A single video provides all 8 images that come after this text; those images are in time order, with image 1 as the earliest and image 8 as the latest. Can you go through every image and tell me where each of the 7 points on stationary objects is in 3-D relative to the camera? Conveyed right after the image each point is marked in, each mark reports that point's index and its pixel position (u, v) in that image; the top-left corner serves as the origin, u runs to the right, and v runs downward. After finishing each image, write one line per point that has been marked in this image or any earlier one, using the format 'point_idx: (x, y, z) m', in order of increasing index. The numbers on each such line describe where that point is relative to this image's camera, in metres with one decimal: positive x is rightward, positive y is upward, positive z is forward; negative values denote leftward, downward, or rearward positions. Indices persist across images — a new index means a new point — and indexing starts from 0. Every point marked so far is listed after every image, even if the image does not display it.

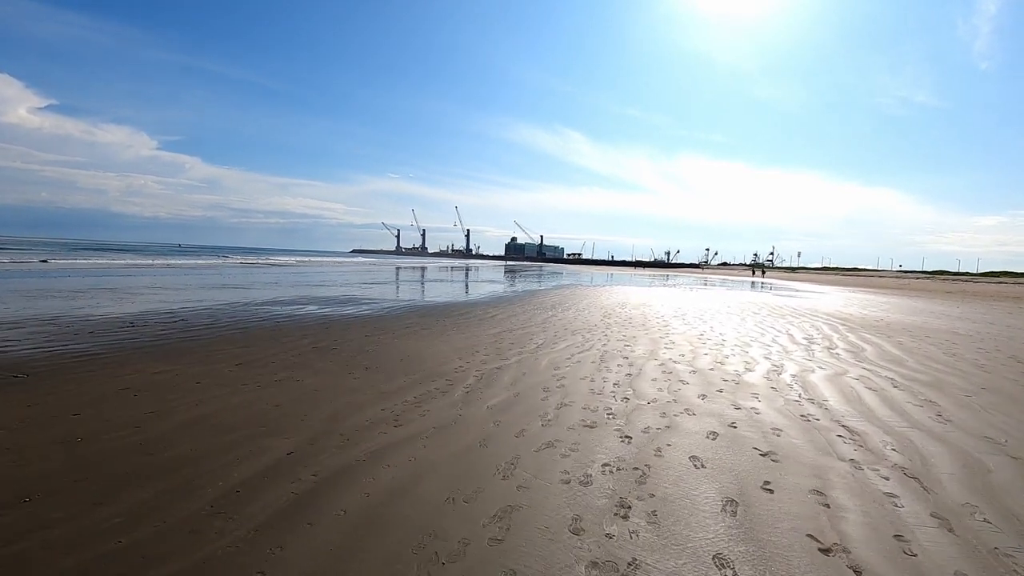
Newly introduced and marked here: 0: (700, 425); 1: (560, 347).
0: (+1.8, -1.3, +4.3) m
1: (+0.8, -1.0, +8.0) m
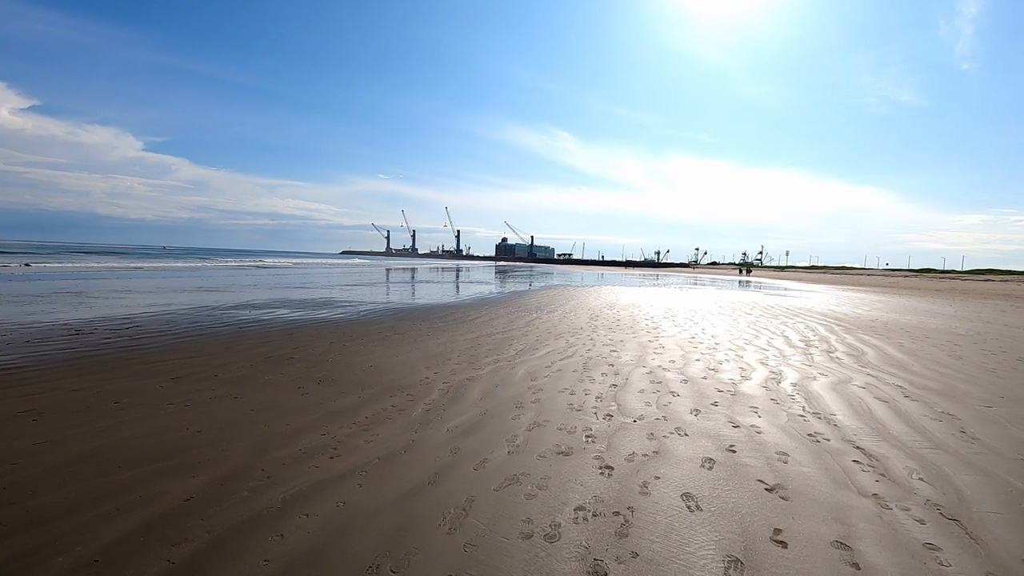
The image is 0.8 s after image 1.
0: (+1.5, -1.3, +3.7) m
1: (+0.4, -1.1, +7.4) m
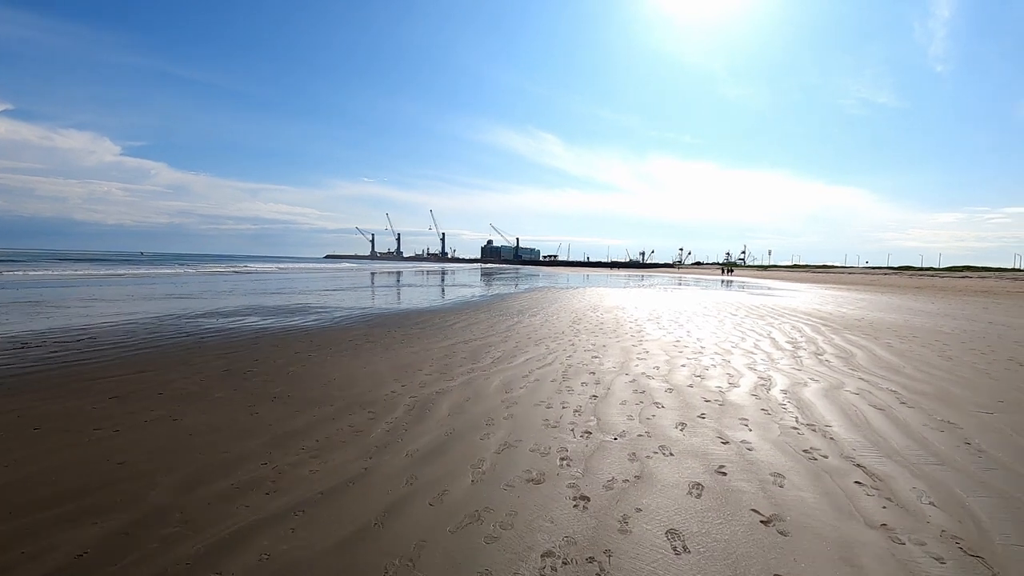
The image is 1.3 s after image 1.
0: (+1.2, -1.3, +3.3) m
1: (+0.1, -1.1, +7.0) m
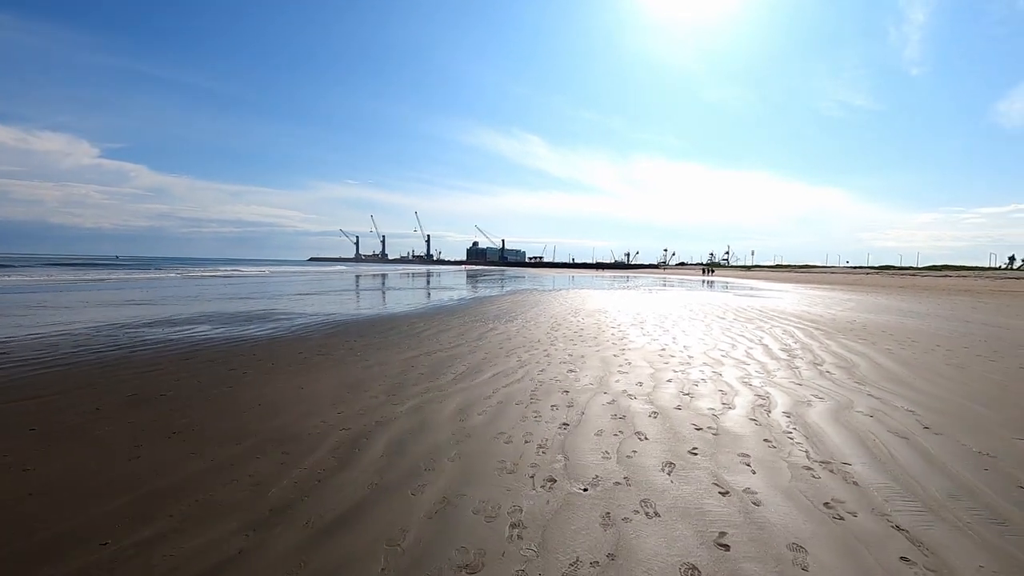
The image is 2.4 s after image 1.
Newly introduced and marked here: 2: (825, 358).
0: (+0.8, -1.4, +2.5) m
1: (-0.4, -1.2, +6.1) m
2: (+5.4, -1.2, +7.7) m
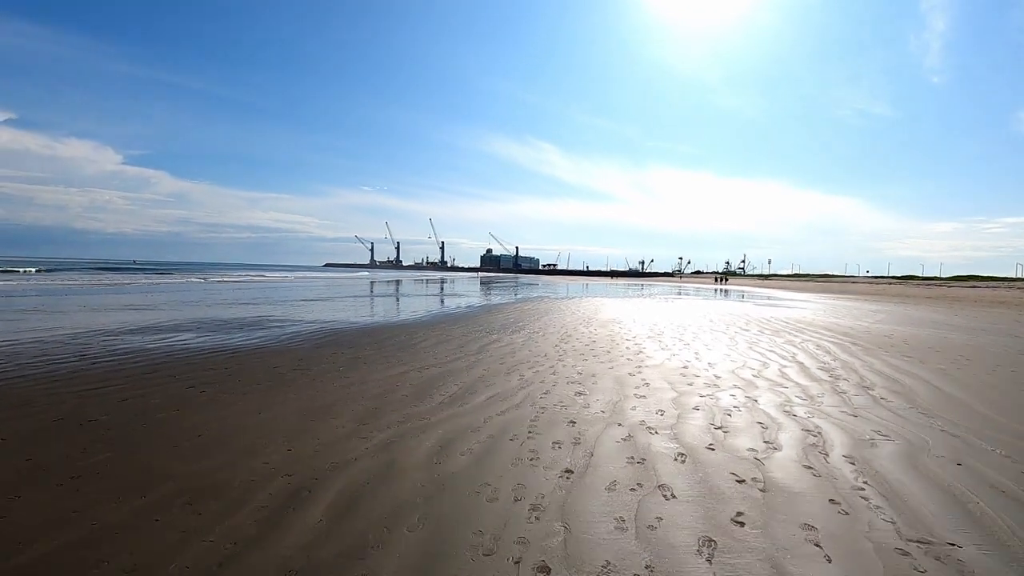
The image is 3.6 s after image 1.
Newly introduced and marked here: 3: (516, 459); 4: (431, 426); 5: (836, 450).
0: (+0.7, -1.5, +1.5) m
1: (-0.4, -1.3, +5.2) m
2: (+5.4, -1.4, +6.7) m
3: (0.0, -1.4, +3.6) m
4: (-0.8, -1.3, +4.4) m
5: (+2.8, -1.4, +3.9) m
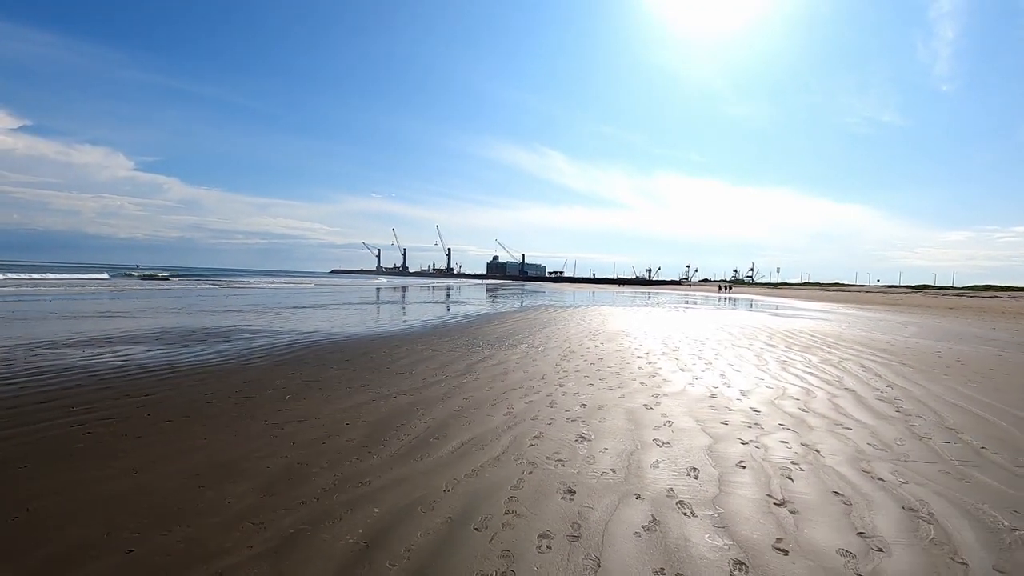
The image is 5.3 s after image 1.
0: (+0.5, -1.5, +0.2) m
1: (-0.6, -1.4, +3.9) m
2: (+5.2, -1.5, +5.3) m
3: (-0.2, -1.4, +2.3) m
4: (-1.0, -1.4, +3.1) m
5: (+2.6, -1.5, +2.5) m
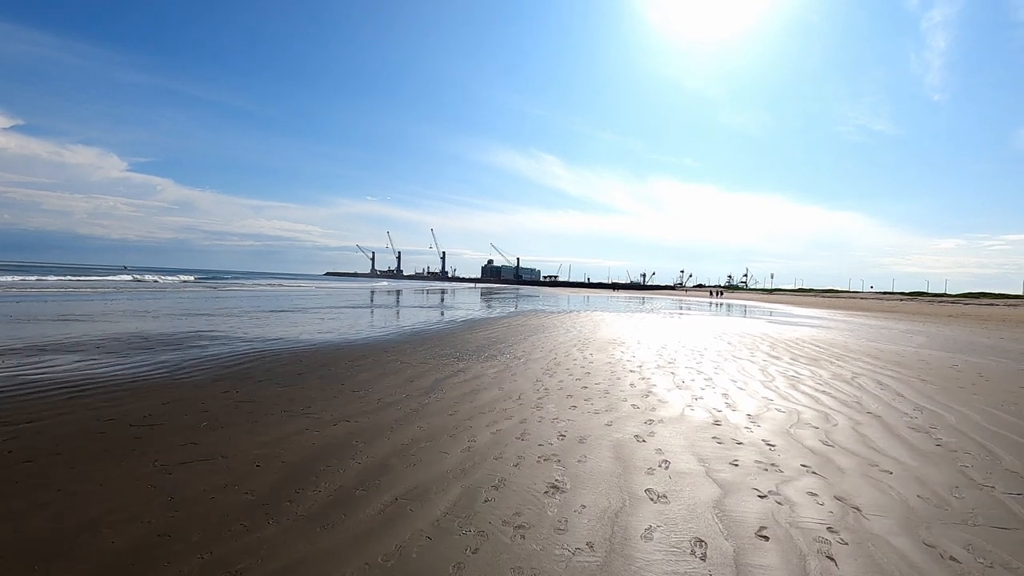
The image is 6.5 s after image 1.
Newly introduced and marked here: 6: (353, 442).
0: (+0.2, -1.5, -0.8) m
1: (-1.0, -1.5, +2.9) m
2: (+4.8, -1.6, +4.4) m
3: (-0.5, -1.5, +1.3) m
4: (-1.3, -1.5, +2.1) m
5: (+2.3, -1.6, +1.6) m
6: (-1.5, -1.5, +4.3) m
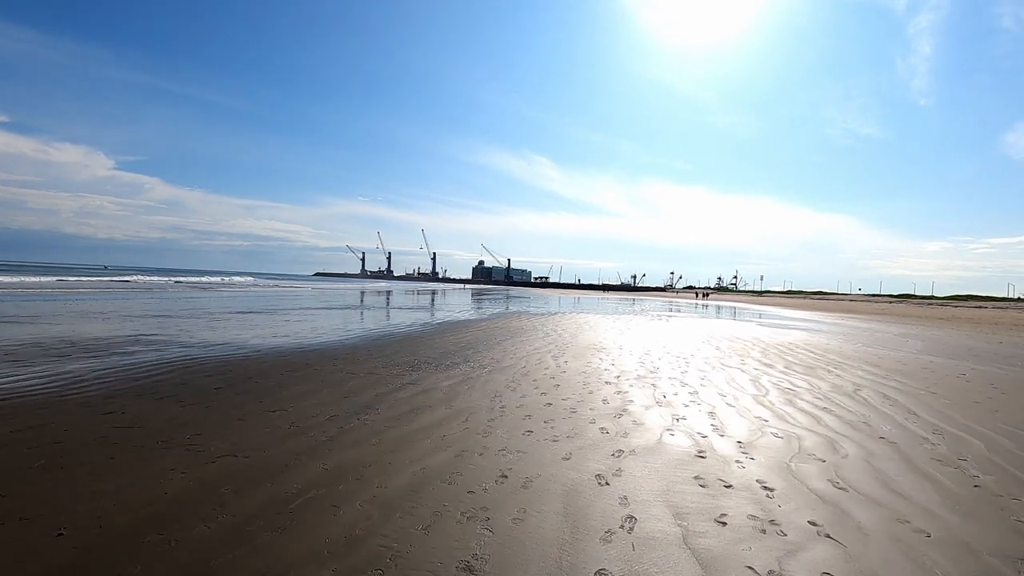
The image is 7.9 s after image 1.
0: (-0.3, -1.5, -1.8) m
1: (-1.5, -1.5, +1.9) m
2: (+4.3, -1.6, +3.4) m
3: (-1.0, -1.5, +0.3) m
4: (-1.9, -1.4, +1.1) m
5: (+1.7, -1.6, +0.6) m
6: (-2.1, -1.4, +3.3) m
